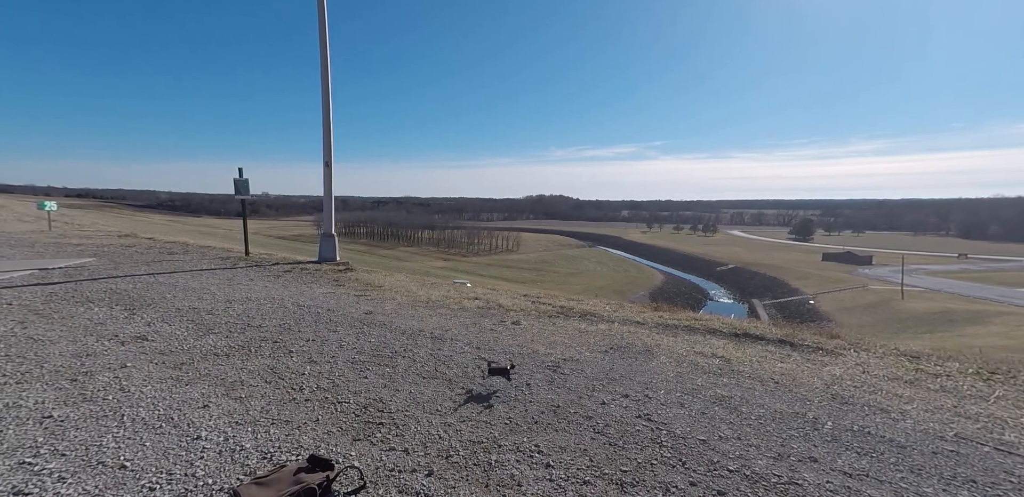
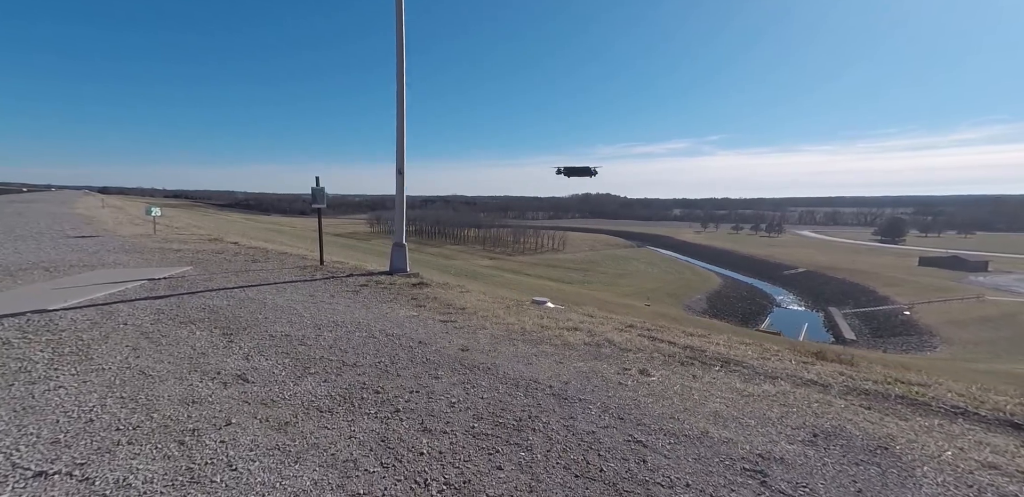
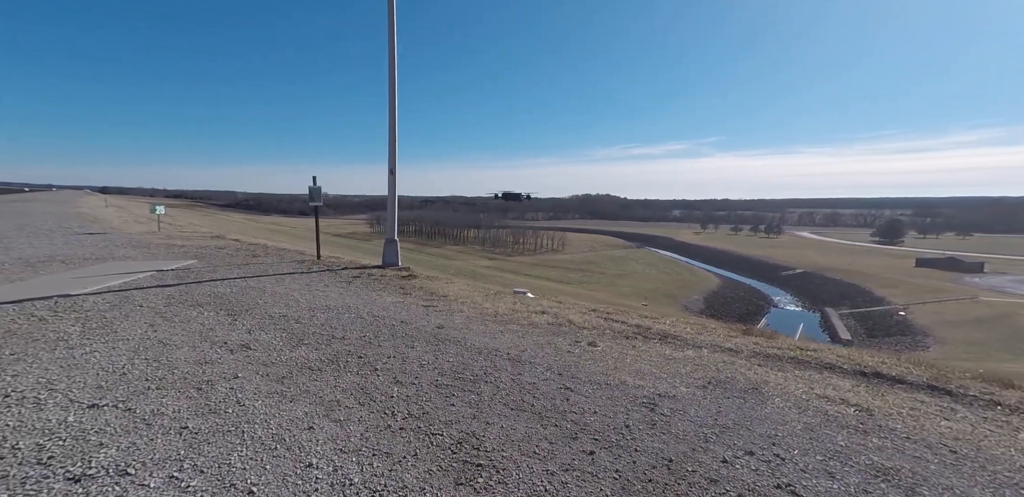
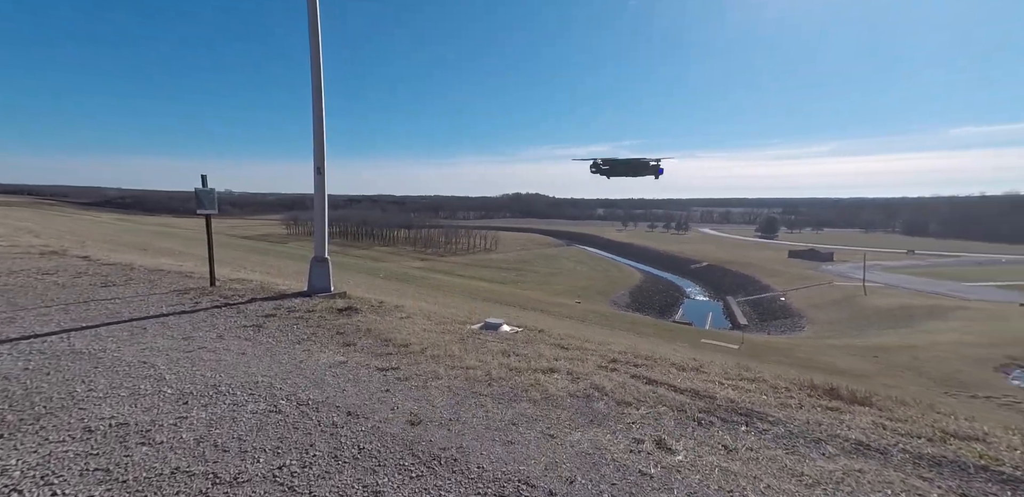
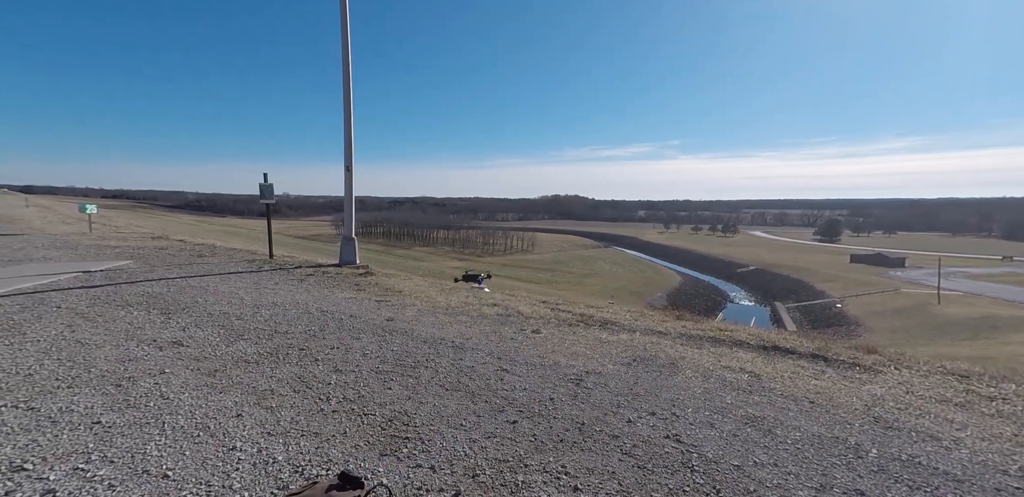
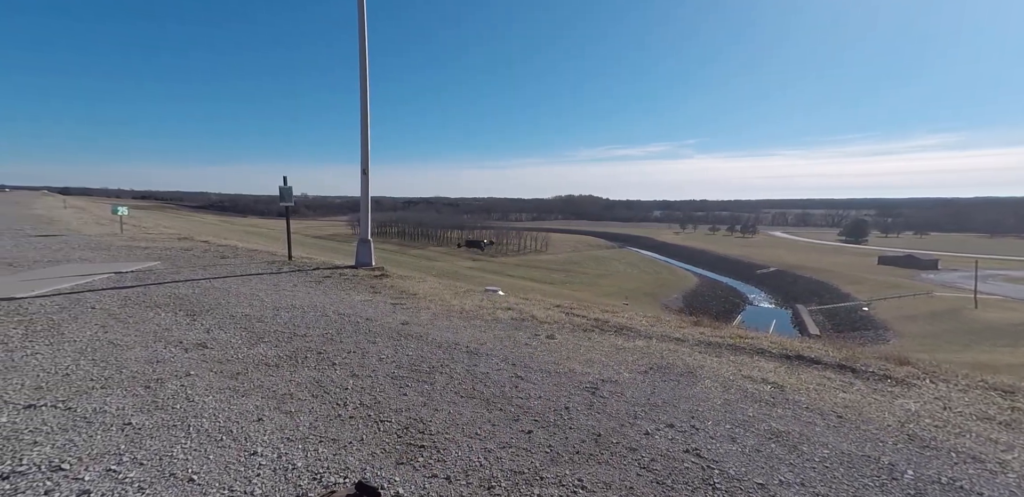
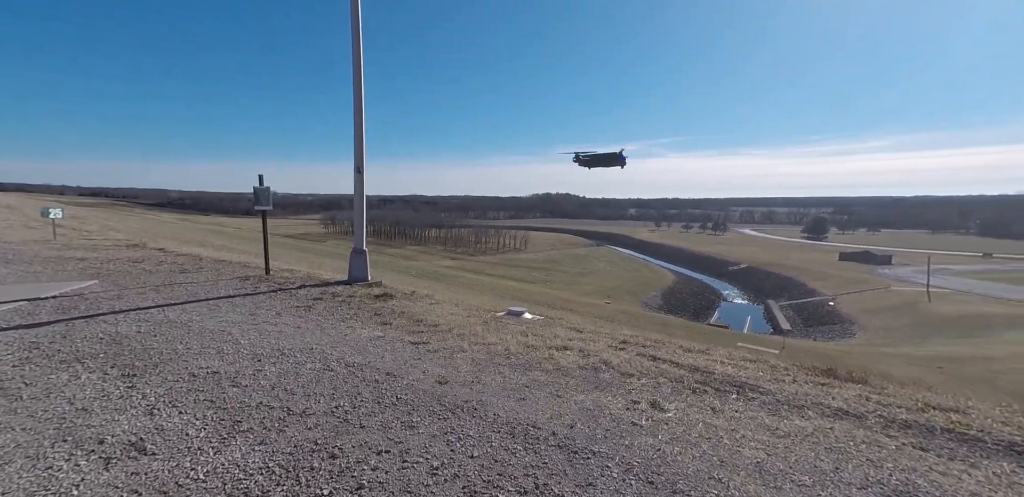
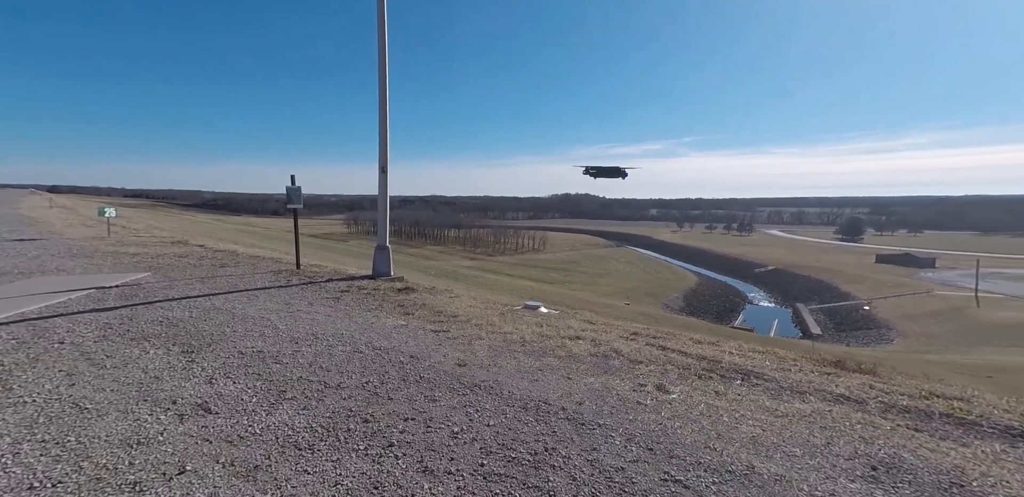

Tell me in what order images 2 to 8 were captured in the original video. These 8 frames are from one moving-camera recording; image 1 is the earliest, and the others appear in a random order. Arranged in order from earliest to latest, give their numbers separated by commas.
5, 6, 3, 2, 8, 7, 4
